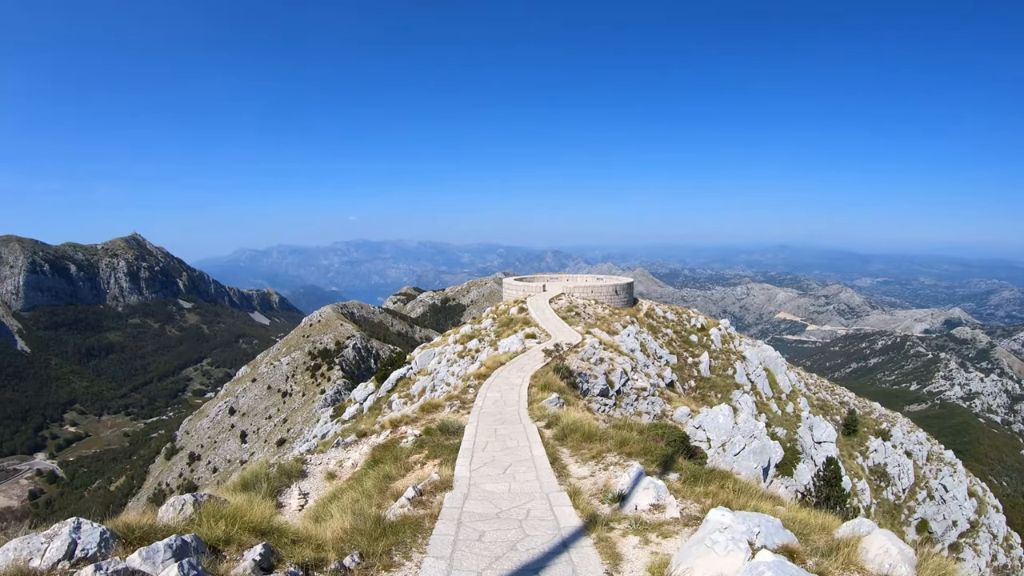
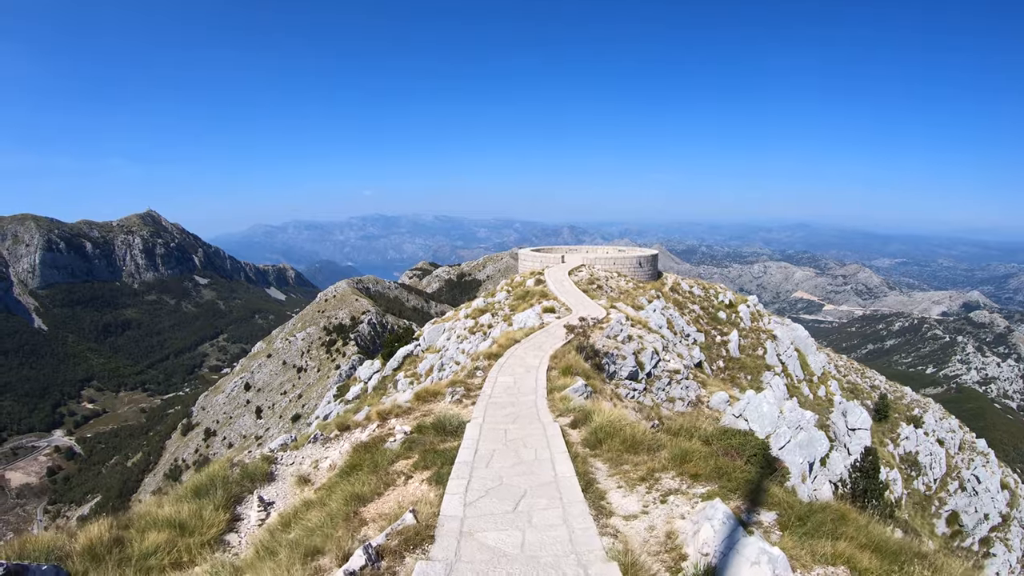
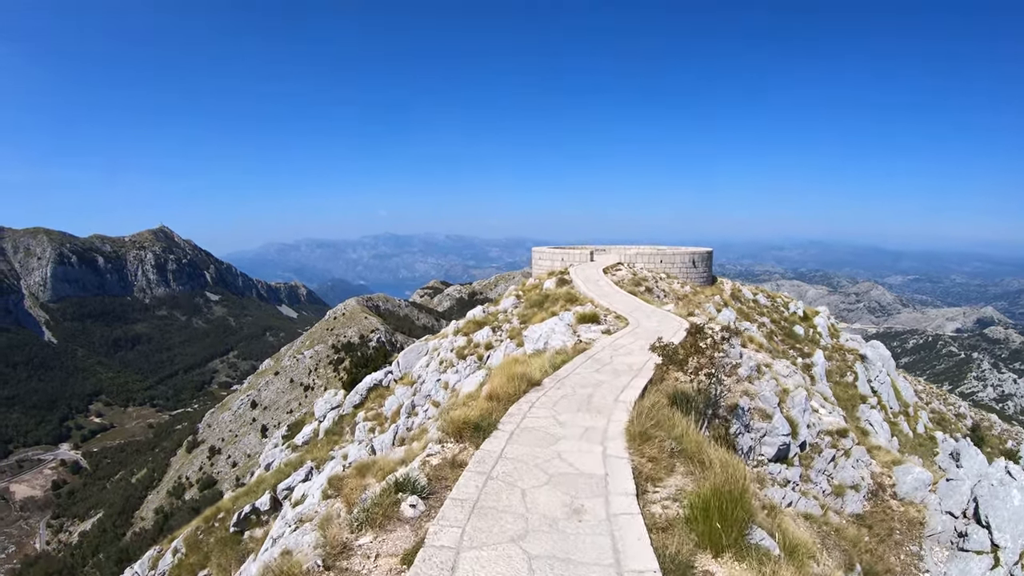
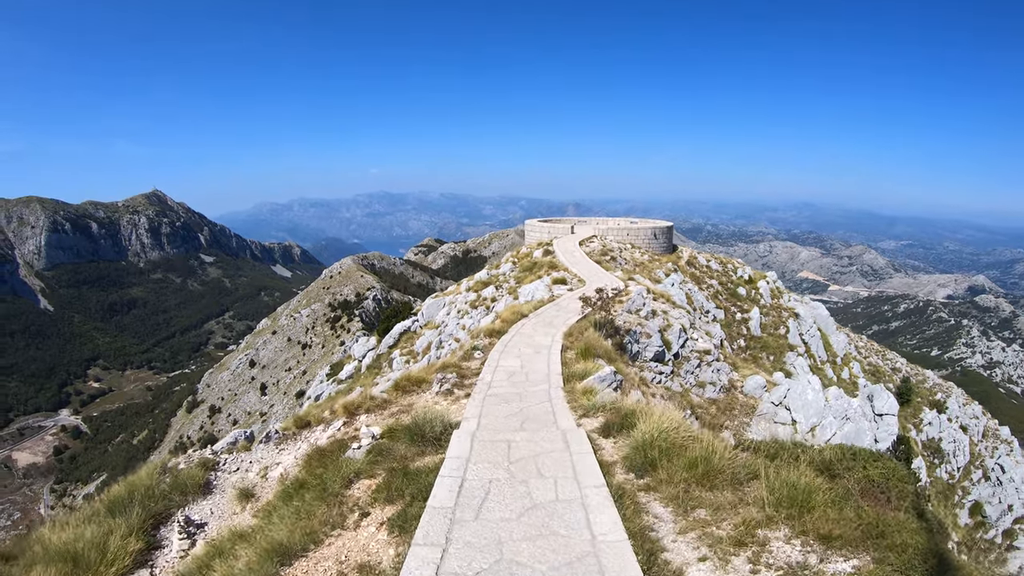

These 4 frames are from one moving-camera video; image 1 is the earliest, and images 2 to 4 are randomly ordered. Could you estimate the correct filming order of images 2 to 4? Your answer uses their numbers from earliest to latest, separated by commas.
2, 4, 3
